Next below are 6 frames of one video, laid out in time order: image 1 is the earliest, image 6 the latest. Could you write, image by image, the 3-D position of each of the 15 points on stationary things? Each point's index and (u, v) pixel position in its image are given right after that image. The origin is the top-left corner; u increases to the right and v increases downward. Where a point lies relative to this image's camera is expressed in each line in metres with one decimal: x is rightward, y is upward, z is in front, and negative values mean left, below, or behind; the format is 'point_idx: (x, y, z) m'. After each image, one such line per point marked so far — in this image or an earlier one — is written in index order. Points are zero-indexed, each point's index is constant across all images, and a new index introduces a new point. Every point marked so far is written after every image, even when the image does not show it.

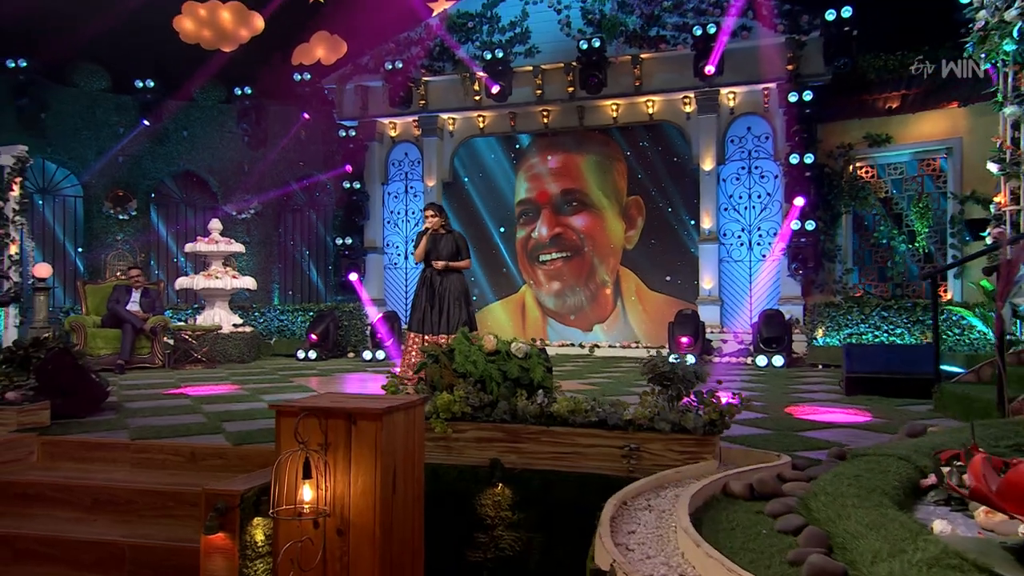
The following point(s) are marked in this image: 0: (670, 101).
0: (+2.2, +2.9, +10.8) m
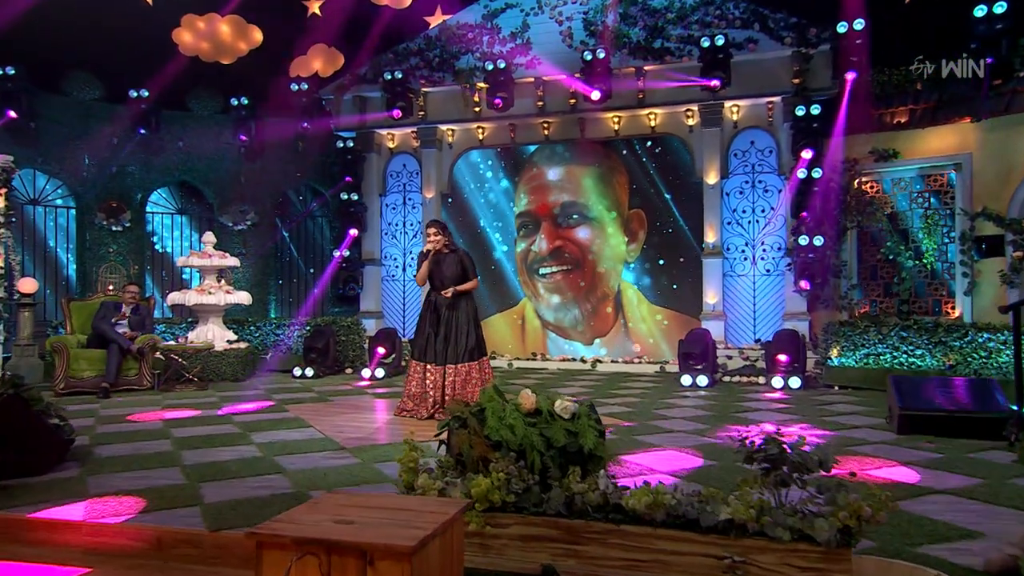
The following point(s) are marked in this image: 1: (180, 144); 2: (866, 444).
0: (+2.4, +2.6, +10.3) m
1: (-5.5, +2.4, +11.4) m
2: (+2.4, -1.1, +4.8) m
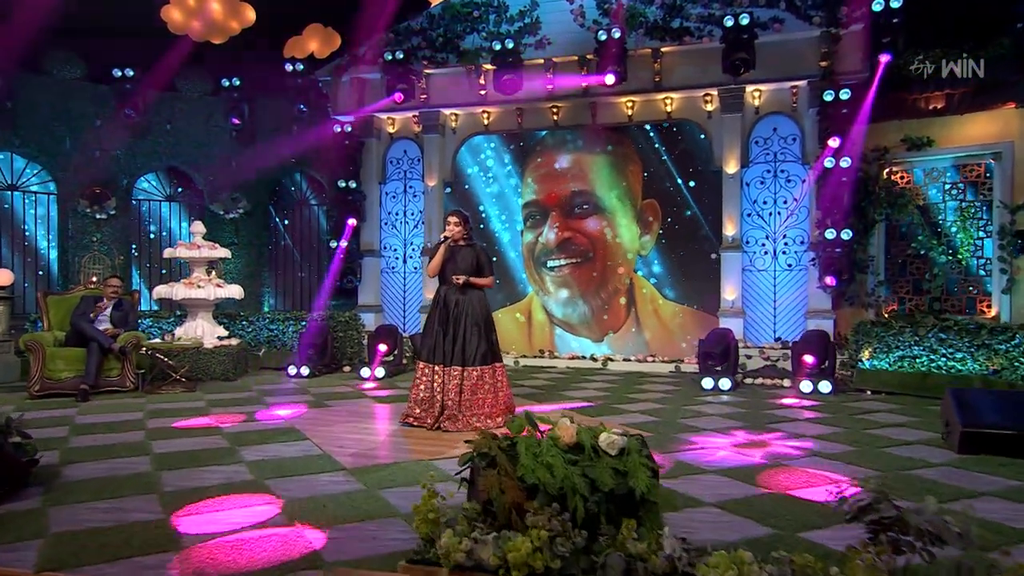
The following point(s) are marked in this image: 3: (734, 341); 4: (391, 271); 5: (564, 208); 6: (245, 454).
0: (+2.5, +2.7, +9.7) m
1: (-5.3, +2.5, +10.8) m
2: (+2.6, -1.1, +4.3) m
3: (+2.6, -0.6, +8.3) m
4: (-1.9, +0.3, +11.0) m
5: (+0.8, +1.2, +10.1) m
6: (-1.8, -1.1, +4.7) m
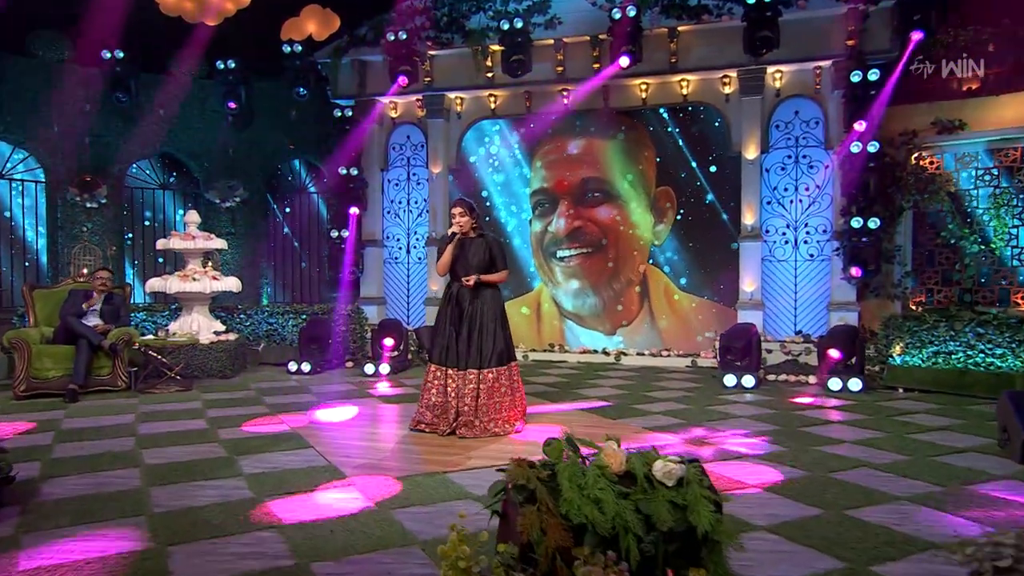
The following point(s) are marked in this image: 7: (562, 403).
0: (+2.6, +2.8, +9.3) m
1: (-5.2, +2.6, +10.4) m
2: (+2.7, -1.1, +3.9) m
3: (+2.8, -0.5, +7.9) m
4: (-1.8, +0.4, +10.6) m
5: (+0.9, +1.3, +9.7) m
6: (-1.6, -1.1, +4.3) m
7: (+0.5, -1.1, +6.7) m
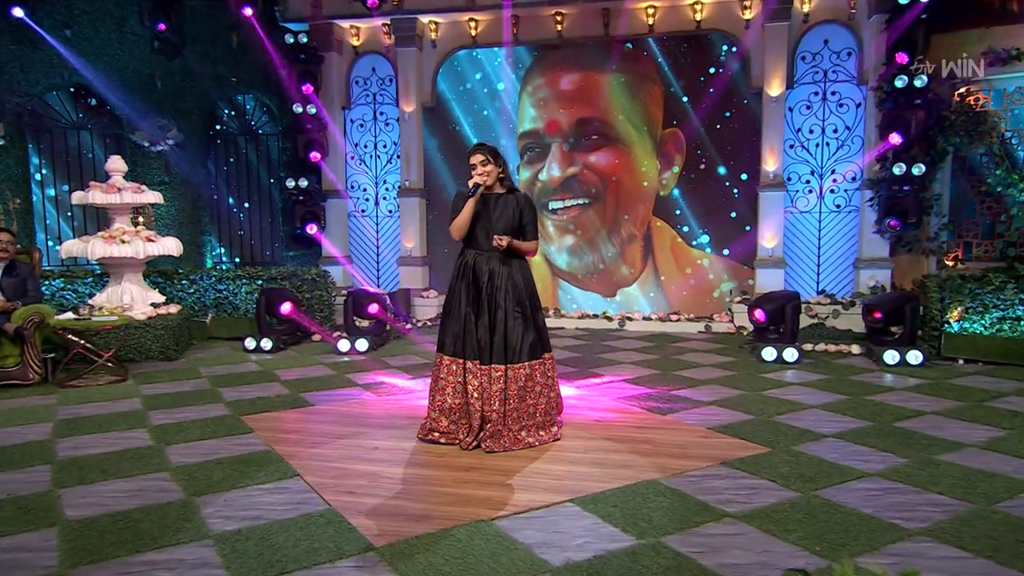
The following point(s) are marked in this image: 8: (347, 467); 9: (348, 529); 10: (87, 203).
0: (+2.5, +3.3, +8.1) m
1: (-5.4, +3.1, +8.6) m
2: (+3.0, -0.9, +3.0) m
3: (+2.8, -0.1, +7.0) m
4: (-2.0, +1.0, +9.2) m
5: (+0.7, +1.8, +8.5) m
6: (-1.3, -1.0, +3.1) m
7: (+0.6, -0.8, +5.7) m
8: (-0.9, -0.9, +3.8) m
9: (-0.7, -1.0, +2.9) m
10: (-3.9, +0.8, +6.4) m
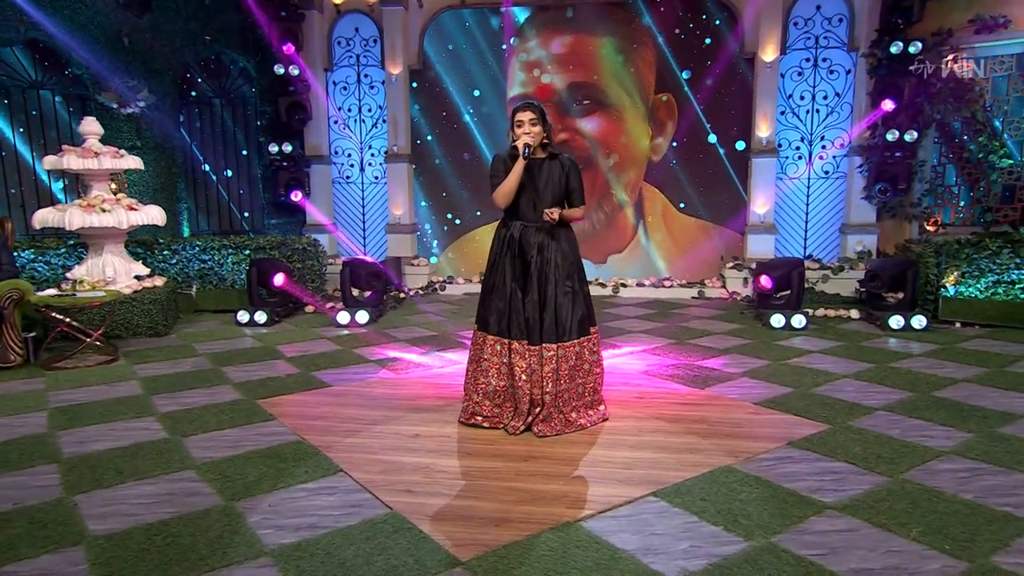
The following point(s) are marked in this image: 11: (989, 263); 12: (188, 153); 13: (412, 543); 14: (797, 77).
0: (+2.5, +3.7, +7.7) m
1: (-5.5, +3.4, +7.7) m
2: (+3.3, -0.8, +3.0) m
3: (+2.9, +0.2, +6.8) m
4: (-2.1, +1.4, +8.7) m
5: (+0.7, +2.2, +8.1) m
6: (-1.0, -0.9, +2.7) m
7: (+0.8, -0.6, +5.4) m
8: (-0.6, -0.8, +3.4) m
9: (-0.4, -0.9, +2.7) m
10: (-3.8, +1.0, +5.8) m
11: (+4.4, +0.2, +6.1) m
12: (-4.0, +1.9, +8.7) m
13: (-0.4, -0.9, +2.6) m
14: (+3.4, +2.5, +7.8) m
